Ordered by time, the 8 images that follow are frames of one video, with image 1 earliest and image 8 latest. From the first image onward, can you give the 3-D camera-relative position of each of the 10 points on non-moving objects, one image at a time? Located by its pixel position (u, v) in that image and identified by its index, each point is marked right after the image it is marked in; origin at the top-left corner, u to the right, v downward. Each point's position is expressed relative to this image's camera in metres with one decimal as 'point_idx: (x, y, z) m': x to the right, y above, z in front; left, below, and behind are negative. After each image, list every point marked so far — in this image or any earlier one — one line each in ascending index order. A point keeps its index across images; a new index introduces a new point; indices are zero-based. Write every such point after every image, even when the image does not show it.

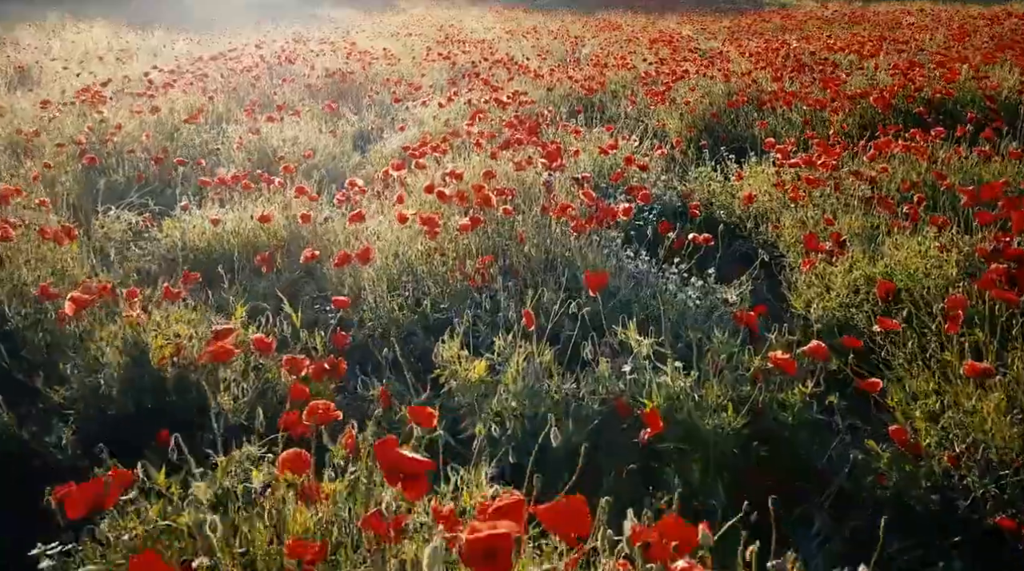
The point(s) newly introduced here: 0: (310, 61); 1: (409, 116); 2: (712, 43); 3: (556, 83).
0: (-2.6, +2.8, +11.9) m
1: (-1.0, +1.6, +8.7) m
2: (+3.6, +4.4, +16.9) m
3: (+0.5, +2.1, +10.2) m
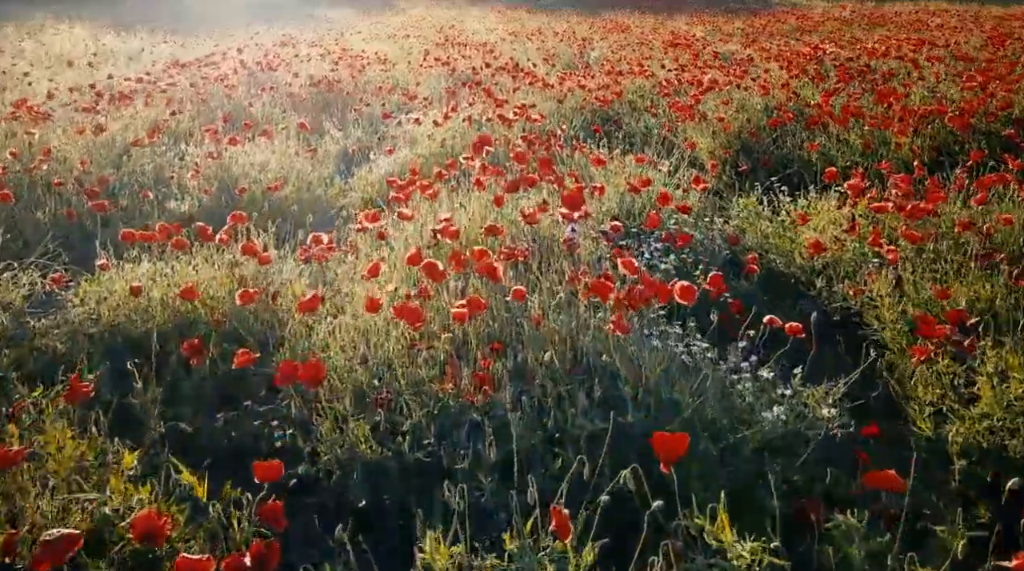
0: (-2.5, +2.5, +10.9) m
1: (-0.9, +1.3, +7.6) m
2: (+3.7, +4.0, +15.8) m
3: (+0.5, +1.8, +9.2) m
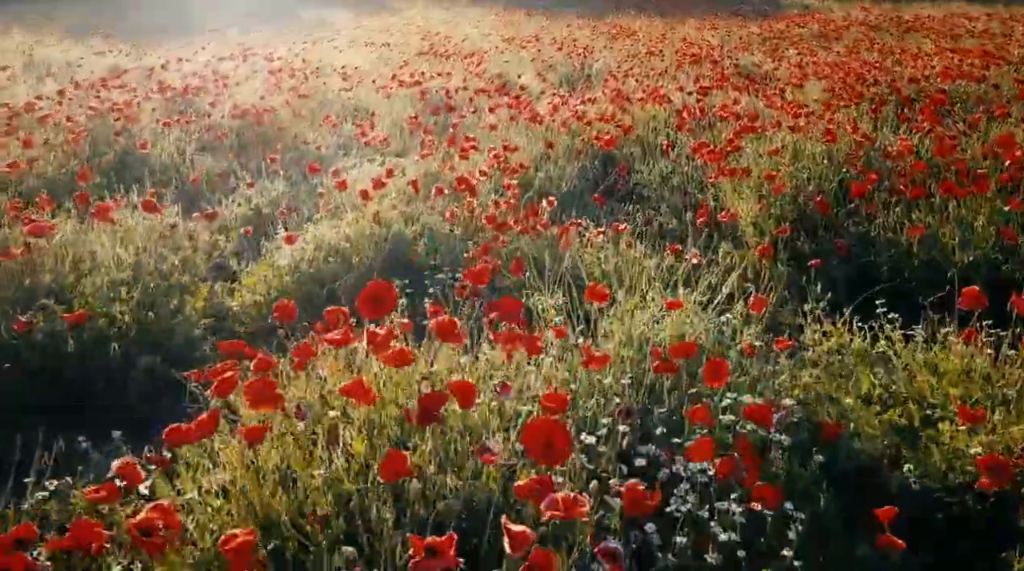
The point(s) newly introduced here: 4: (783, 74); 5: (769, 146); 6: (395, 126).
0: (-2.7, +1.8, +8.9) m
1: (-1.1, +0.6, +5.6) m
2: (+3.5, +3.4, +13.8) m
3: (+0.4, +1.1, +7.2) m
4: (+3.2, +2.5, +11.2) m
5: (+1.6, +0.9, +5.9) m
6: (-1.0, +1.4, +8.2) m
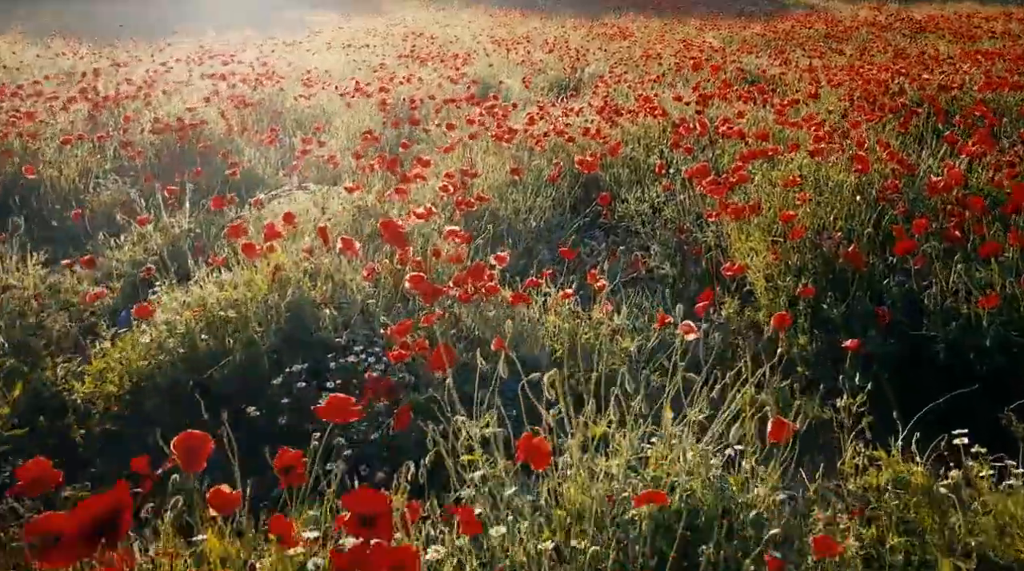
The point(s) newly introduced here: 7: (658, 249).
0: (-2.9, +1.5, +7.8) m
1: (-1.3, +0.3, +4.5) m
2: (+3.3, +3.0, +12.7) m
3: (+0.1, +0.8, +6.1) m
4: (+3.0, +2.1, +10.1) m
5: (+1.4, +0.6, +4.8) m
6: (-1.2, +1.1, +7.1) m
7: (+0.8, +0.2, +5.0) m
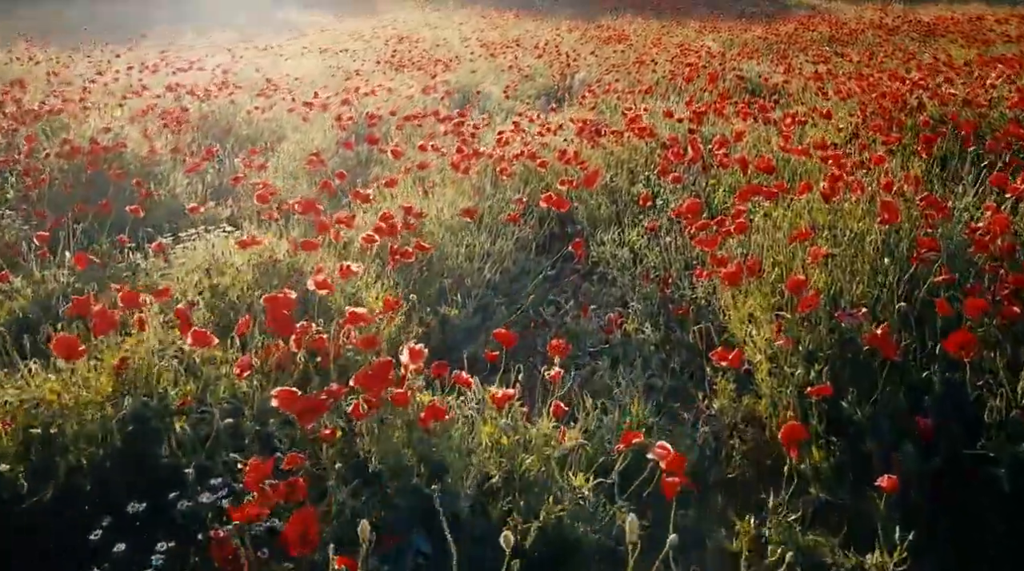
0: (-3.1, +1.2, +6.9) m
1: (-1.6, 0.0, +3.6) m
2: (+3.1, +2.8, +11.8) m
3: (-0.1, +0.5, +5.2) m
4: (+2.8, +1.8, +9.2) m
5: (+1.2, +0.3, +4.0) m
6: (-1.4, +0.8, +6.2) m
7: (+0.6, -0.1, +4.1) m
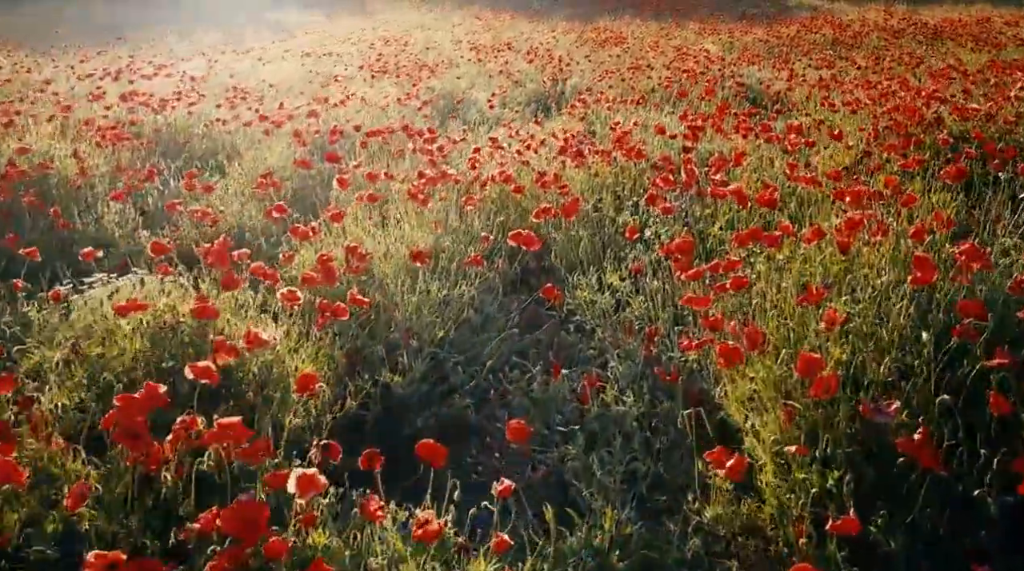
0: (-3.3, +1.0, +6.2) m
1: (-1.7, -0.2, +3.0) m
2: (+2.9, +2.5, +11.2) m
3: (-0.3, +0.3, +4.5) m
4: (+2.6, +1.6, +8.5) m
5: (+1.0, +0.1, +3.3) m
6: (-1.6, +0.5, +5.6) m
7: (+0.4, -0.3, +3.5) m
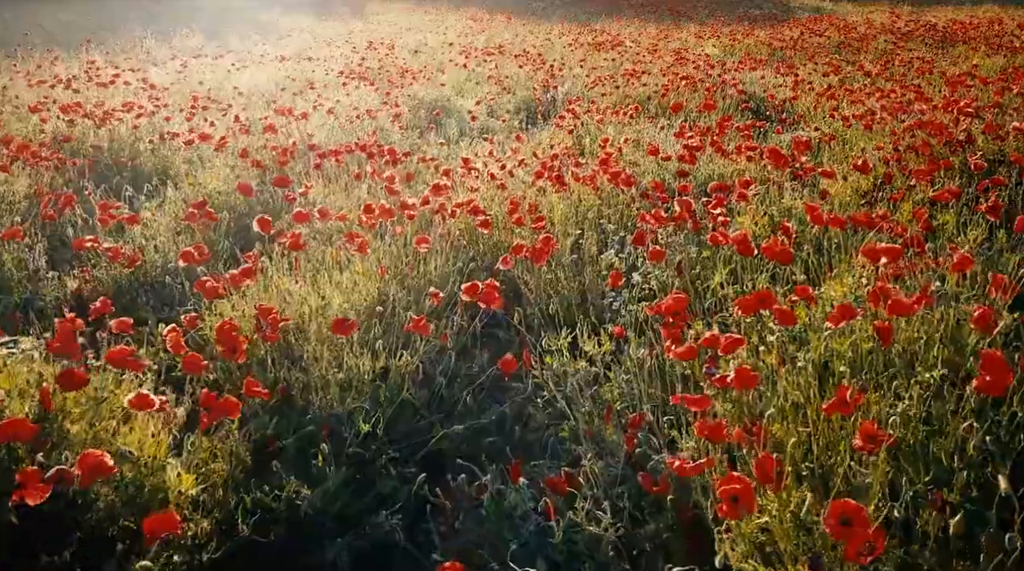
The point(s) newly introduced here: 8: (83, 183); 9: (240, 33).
0: (-3.5, +0.8, +5.5) m
1: (-1.9, -0.5, +2.2) m
2: (+2.8, +2.3, +10.4) m
3: (-0.4, 0.0, +3.8) m
4: (+2.5, +1.4, +7.8) m
5: (+0.8, -0.2, +2.6) m
6: (-1.8, +0.3, +4.8) m
7: (+0.2, -0.6, +2.7) m
8: (-2.7, +0.7, +5.7) m
9: (-5.3, +4.9, +18.4) m
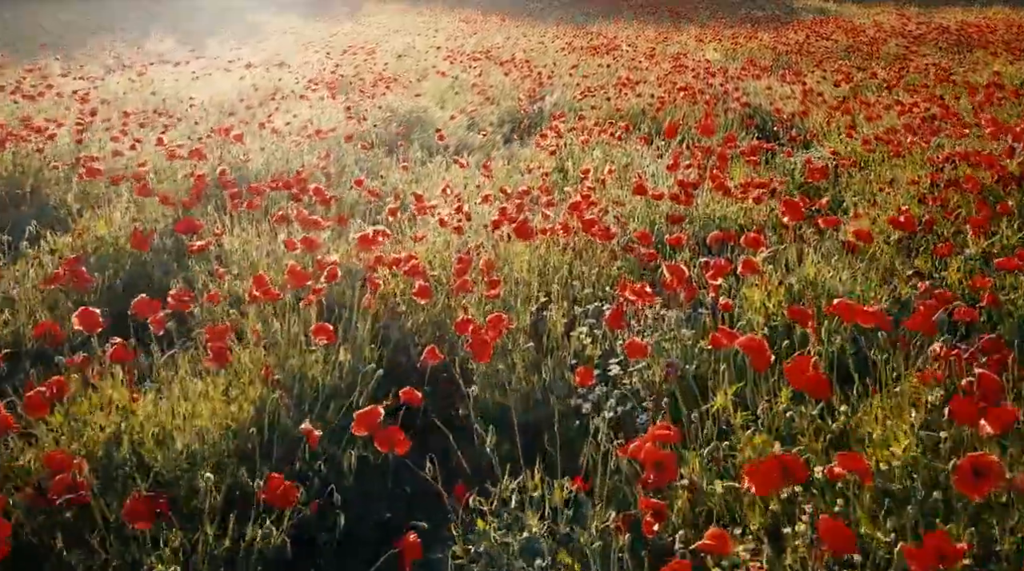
0: (-3.7, +0.5, +4.5) m
1: (-2.1, -0.8, +1.2) m
2: (+2.6, +1.9, +9.4) m
3: (-0.6, -0.3, +2.8) m
4: (+2.3, +1.0, +6.8) m
5: (+0.6, -0.5, +1.6) m
6: (-2.0, 0.0, +3.8) m
7: (0.0, -0.9, +1.7) m
8: (-2.9, +0.3, +4.7) m
9: (-5.5, +4.6, +17.4) m
